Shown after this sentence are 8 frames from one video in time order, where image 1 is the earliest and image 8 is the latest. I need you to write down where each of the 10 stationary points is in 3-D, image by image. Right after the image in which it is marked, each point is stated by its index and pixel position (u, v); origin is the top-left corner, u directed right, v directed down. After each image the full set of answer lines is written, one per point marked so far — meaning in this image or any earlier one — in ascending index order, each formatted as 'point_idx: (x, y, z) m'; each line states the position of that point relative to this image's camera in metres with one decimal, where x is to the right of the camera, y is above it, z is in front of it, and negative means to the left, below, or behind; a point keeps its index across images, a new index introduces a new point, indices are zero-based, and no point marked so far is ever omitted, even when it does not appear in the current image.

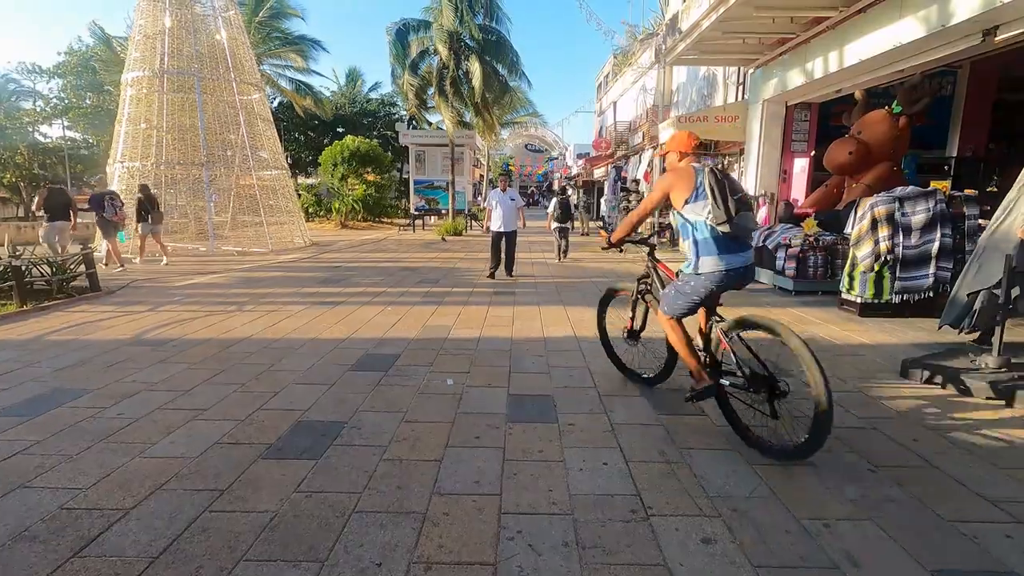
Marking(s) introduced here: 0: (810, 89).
0: (+5.8, +3.9, +10.5) m
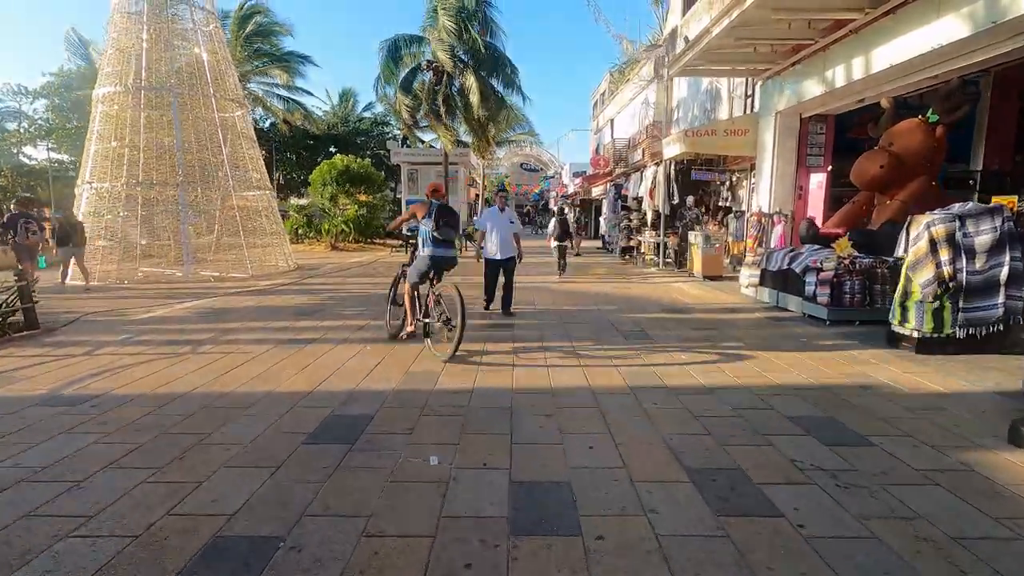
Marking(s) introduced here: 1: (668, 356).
0: (+5.8, +3.4, +9.8) m
1: (+1.6, -0.7, +5.5) m
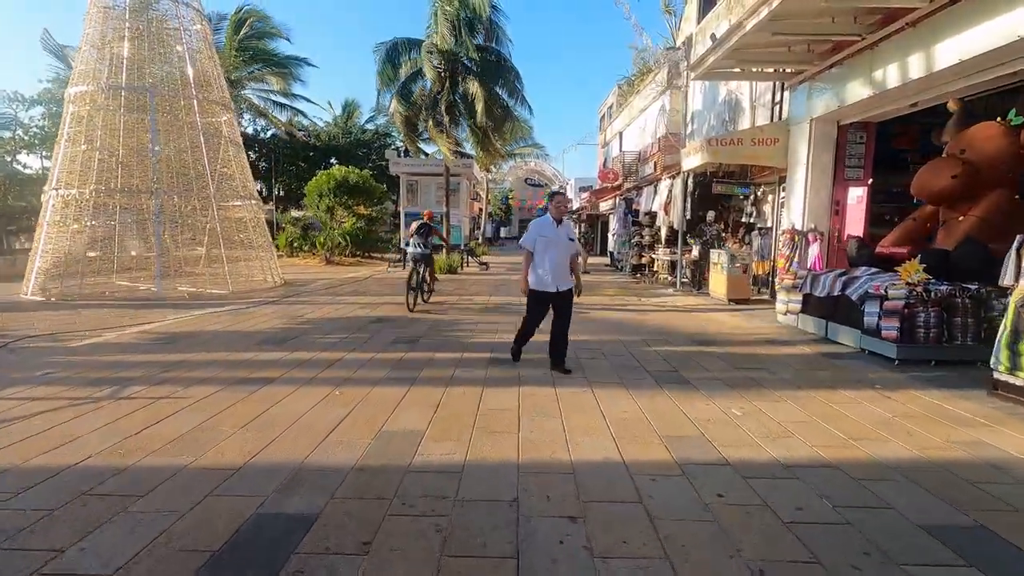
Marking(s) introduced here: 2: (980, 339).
0: (+5.9, +3.0, +8.7) m
1: (+1.6, -0.9, +4.3) m
2: (+5.0, -0.5, +5.8) m
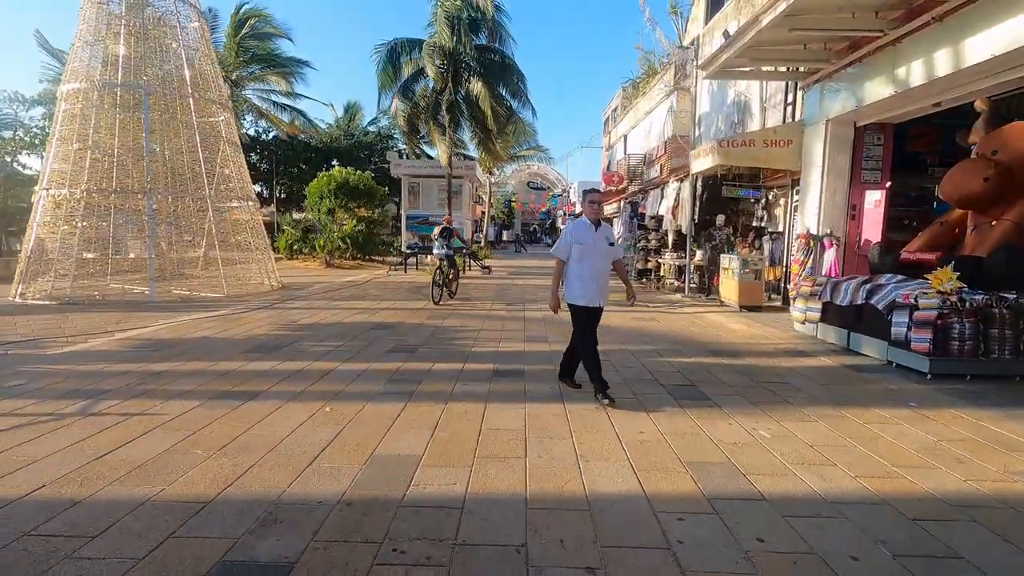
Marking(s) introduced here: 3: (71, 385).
0: (+6.0, +2.9, +8.3) m
1: (+1.7, -1.0, +4.0) m
2: (+5.0, -0.6, +5.4) m
3: (-3.9, -0.8, +4.8) m
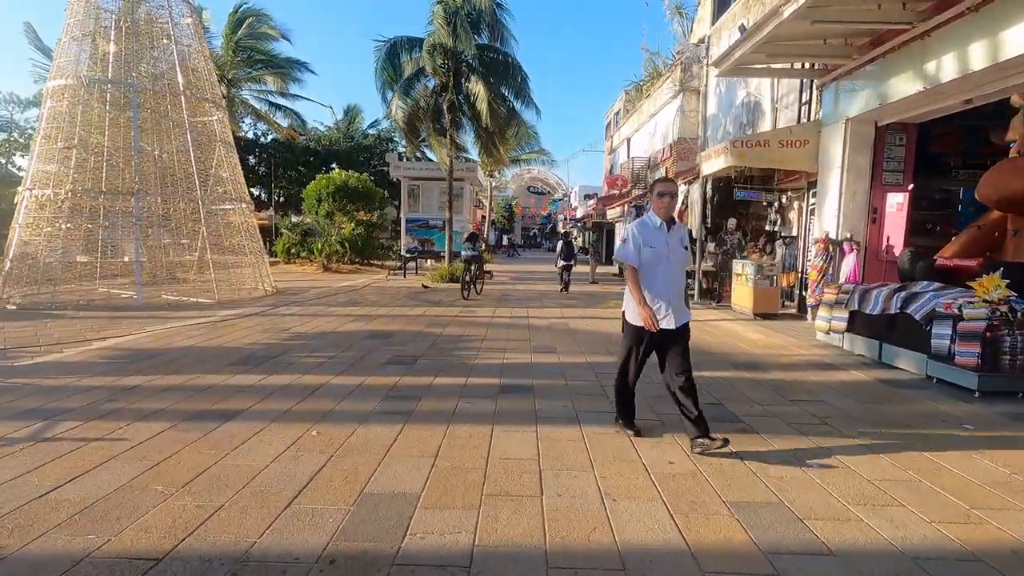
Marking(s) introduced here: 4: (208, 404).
0: (+6.0, +2.8, +7.9) m
1: (+1.7, -1.1, +3.5) m
2: (+5.1, -0.7, +4.9) m
3: (-3.8, -0.9, +4.3) m
4: (-2.4, -0.9, +4.3) m
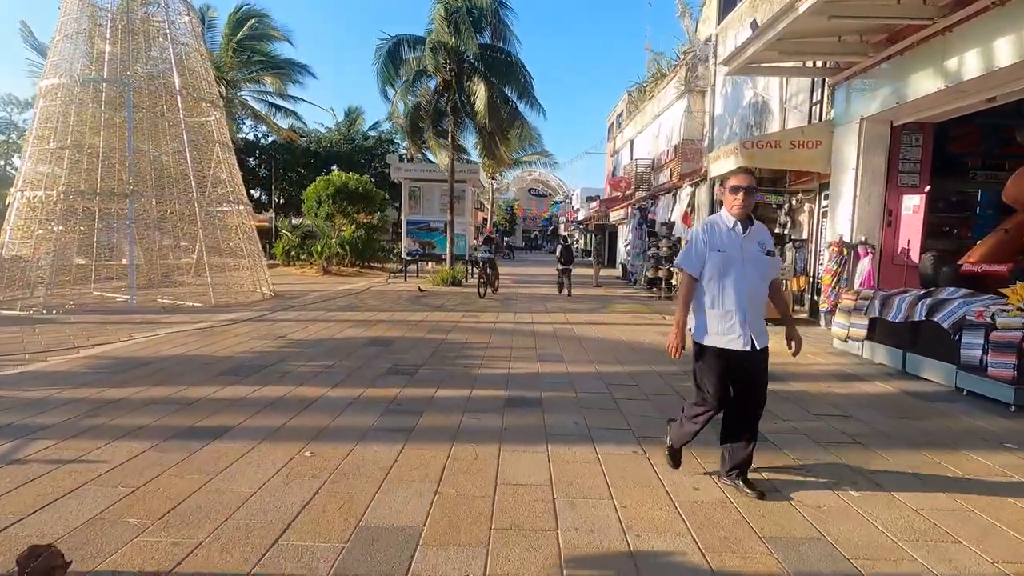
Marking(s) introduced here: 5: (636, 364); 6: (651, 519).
0: (+6.1, +2.7, +7.6) m
1: (+1.8, -1.1, +3.2) m
2: (+5.2, -0.8, +4.6) m
3: (-3.8, -1.0, +4.0) m
4: (-2.4, -1.0, +4.0) m
5: (+1.4, -0.9, +6.3) m
6: (+0.7, -1.2, +2.7) m
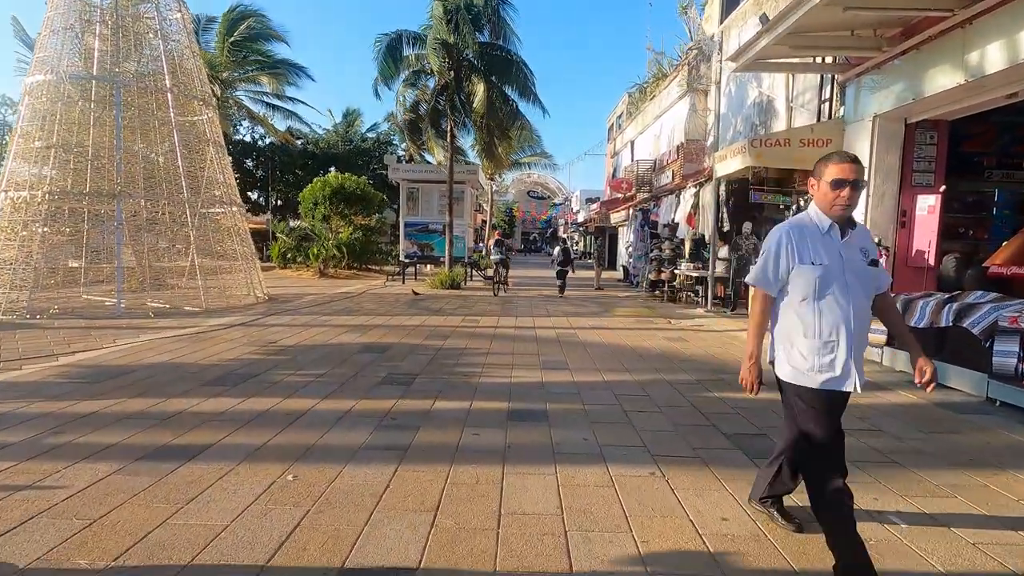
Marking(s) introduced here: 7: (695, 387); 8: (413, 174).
0: (+6.1, +2.6, +7.3) m
1: (+1.8, -1.2, +2.9) m
2: (+5.2, -0.8, +4.3) m
3: (-3.7, -1.0, +3.7) m
4: (-2.3, -1.0, +3.7) m
5: (+1.5, -0.9, +5.9) m
6: (+0.7, -1.2, +2.4) m
7: (+1.8, -1.0, +5.4) m
8: (-3.5, +4.0, +19.2) m
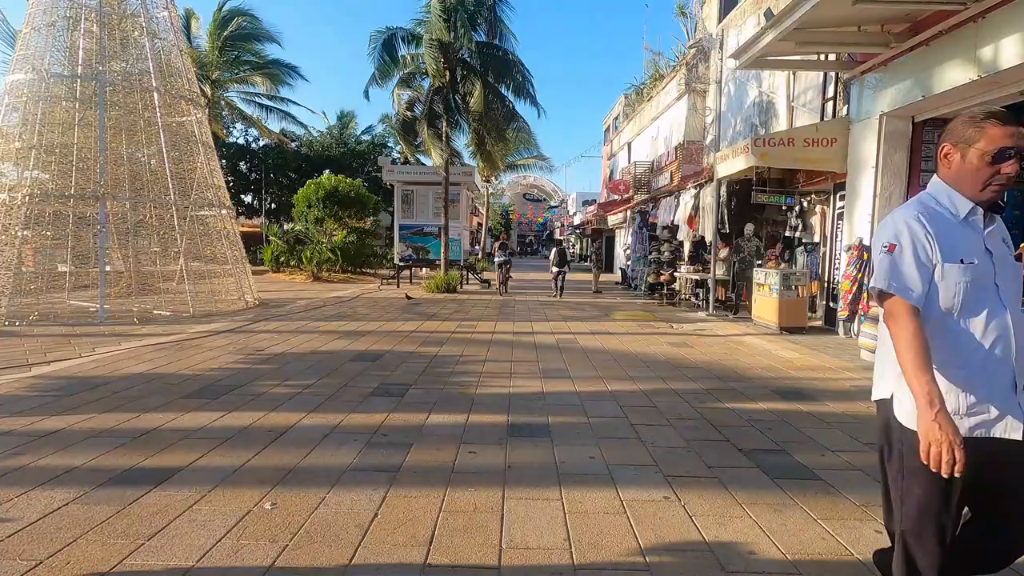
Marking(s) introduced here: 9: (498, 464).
0: (+6.1, +2.6, +7.1) m
1: (+1.8, -1.2, +2.6) m
2: (+5.2, -0.8, +4.1) m
3: (-3.7, -1.0, +3.4) m
4: (-2.3, -1.1, +3.4) m
5: (+1.4, -1.0, +5.7) m
6: (+0.7, -1.2, +2.1) m
7: (+1.8, -1.0, +5.1) m
8: (-3.6, +3.9, +18.9) m
9: (-0.1, -1.1, +3.4) m
